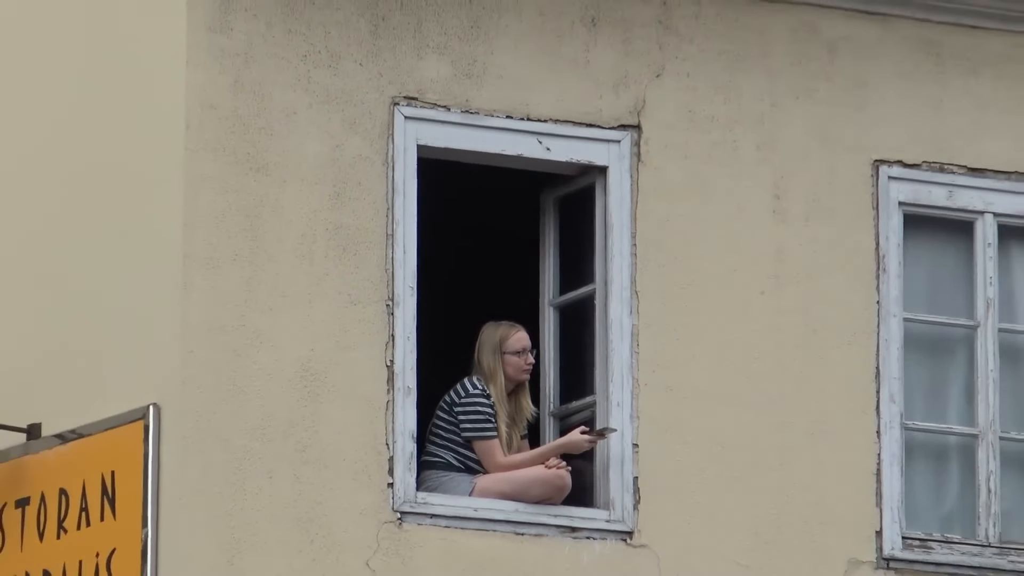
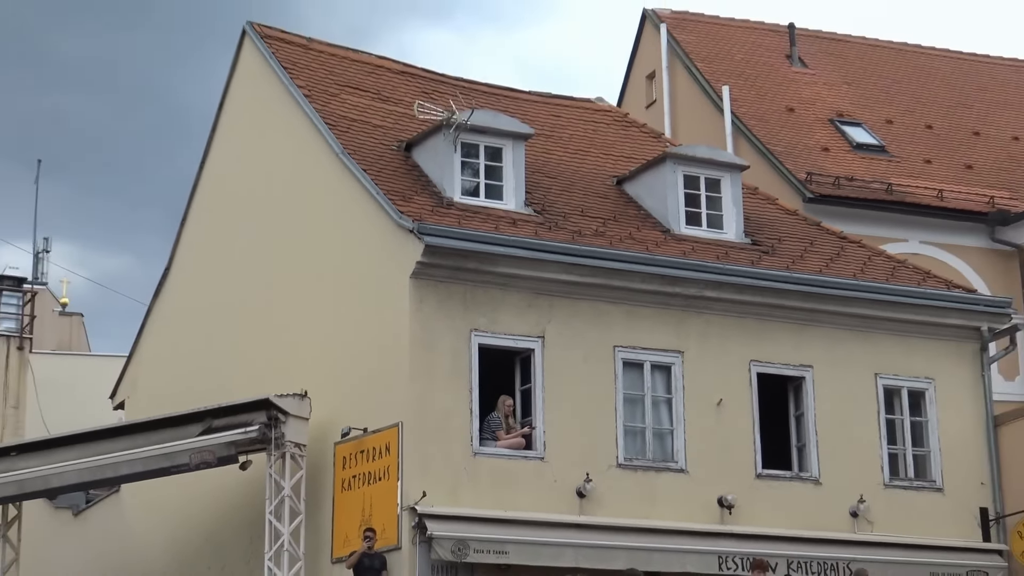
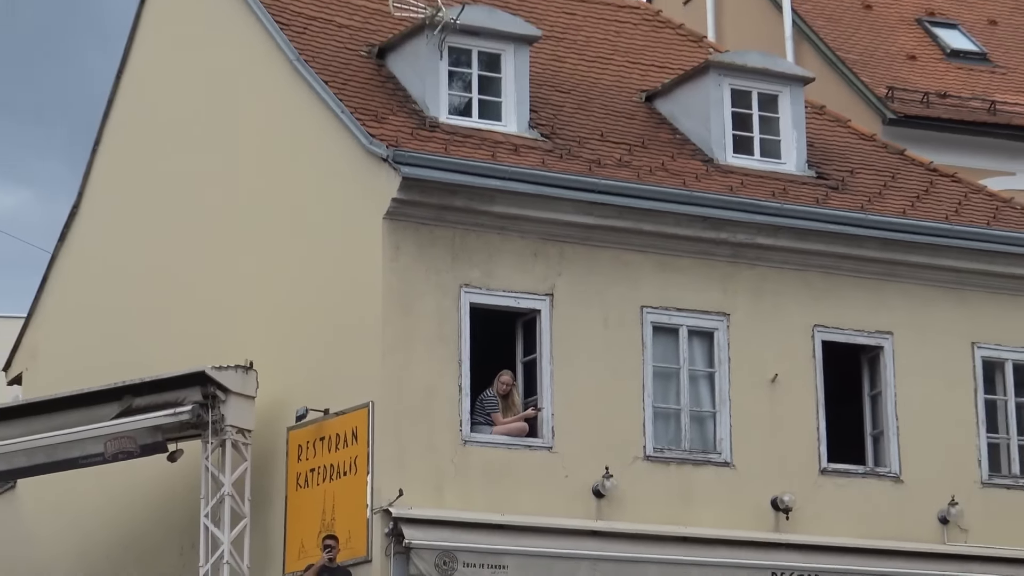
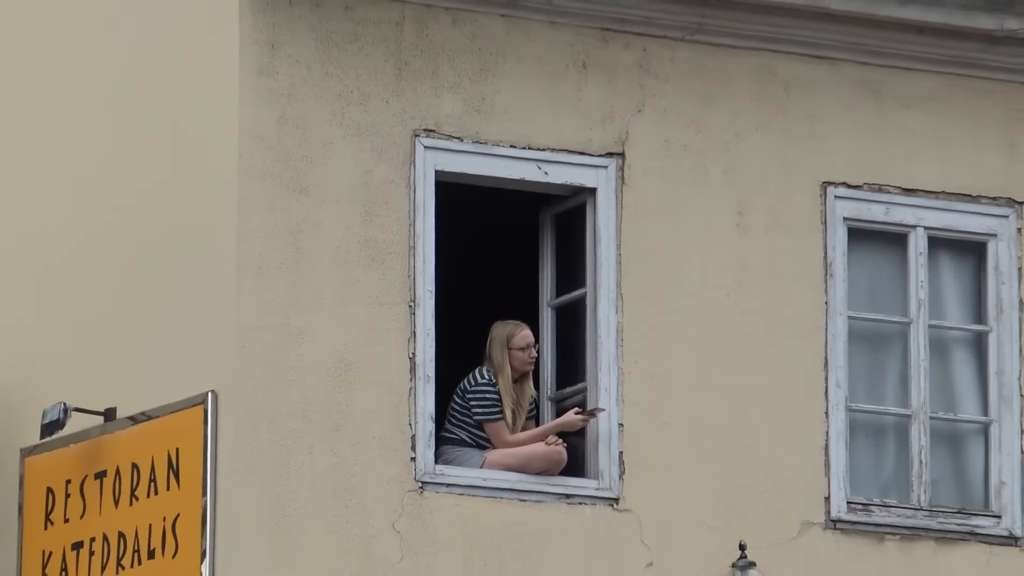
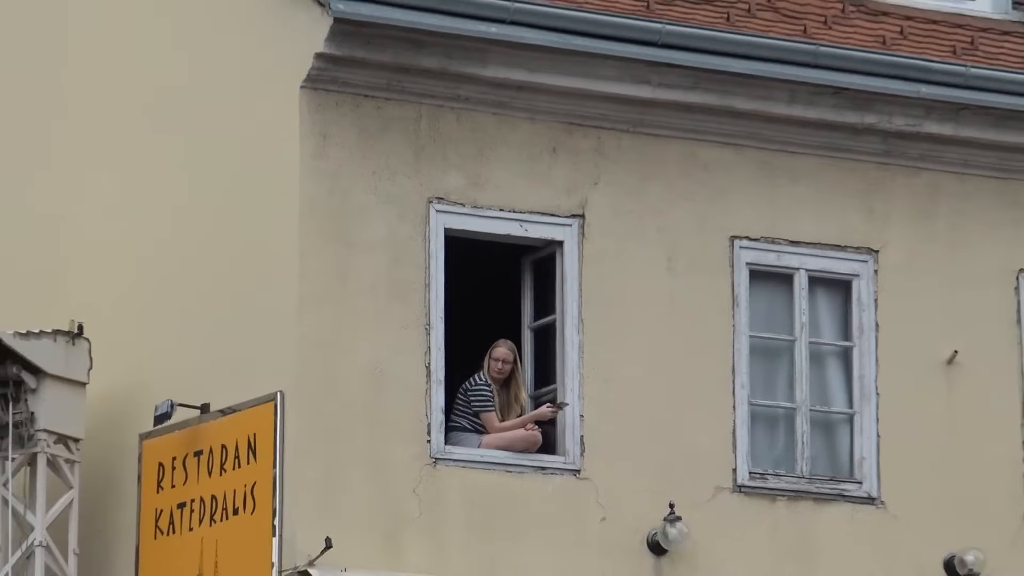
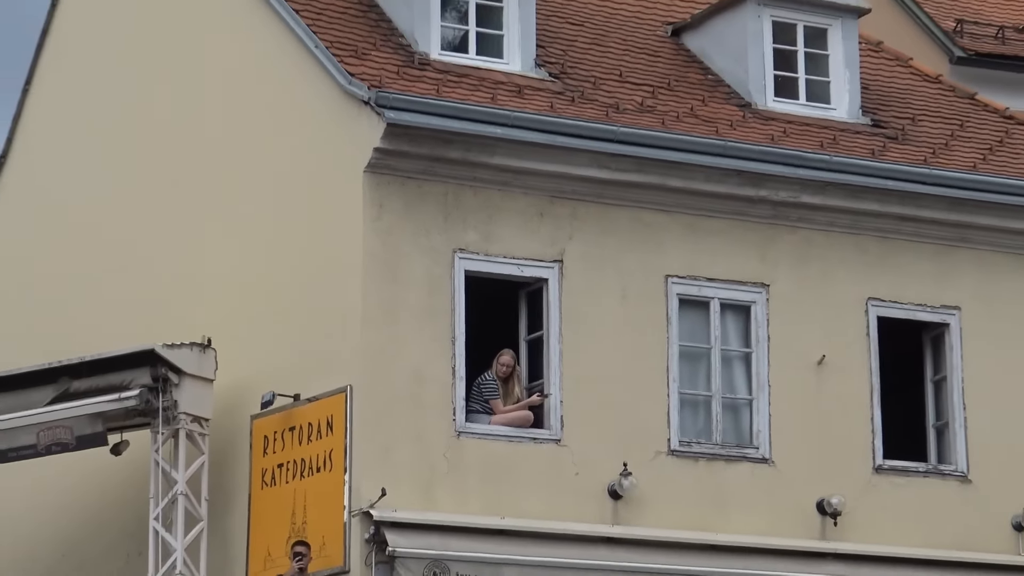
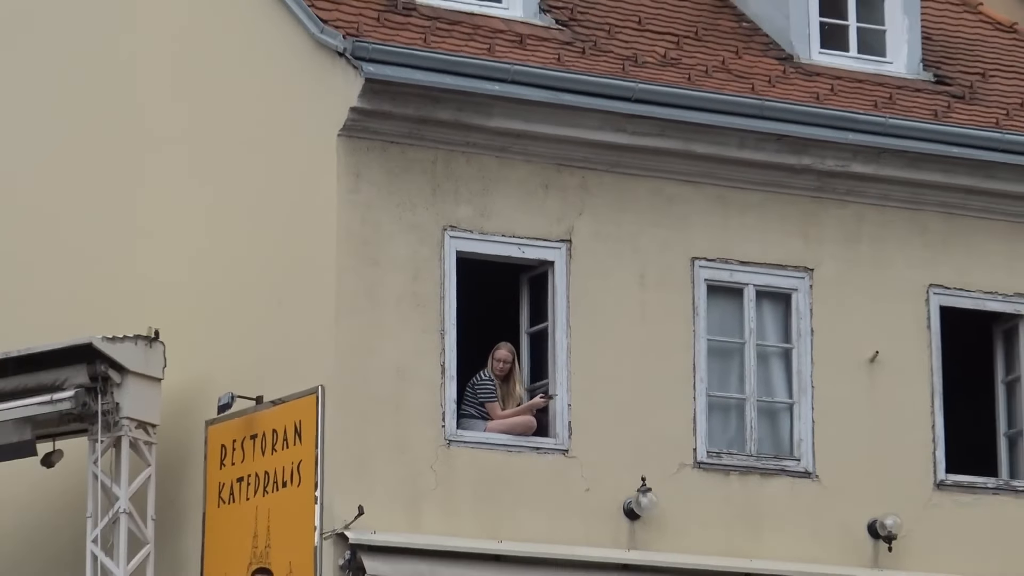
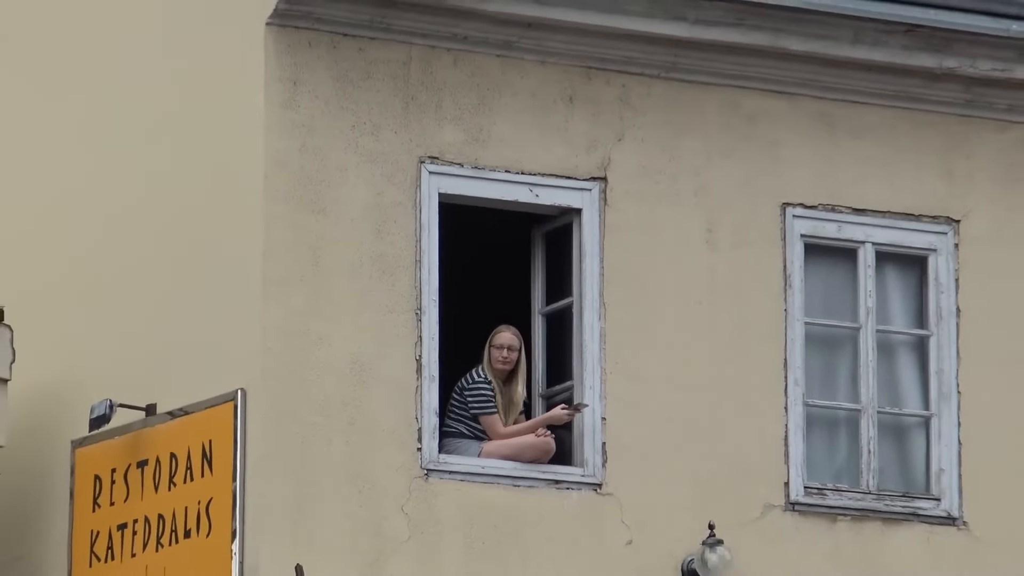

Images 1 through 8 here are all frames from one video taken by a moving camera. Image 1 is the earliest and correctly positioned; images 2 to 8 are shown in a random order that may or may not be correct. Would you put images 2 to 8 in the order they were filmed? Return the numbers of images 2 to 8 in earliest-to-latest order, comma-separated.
4, 8, 5, 7, 6, 3, 2
